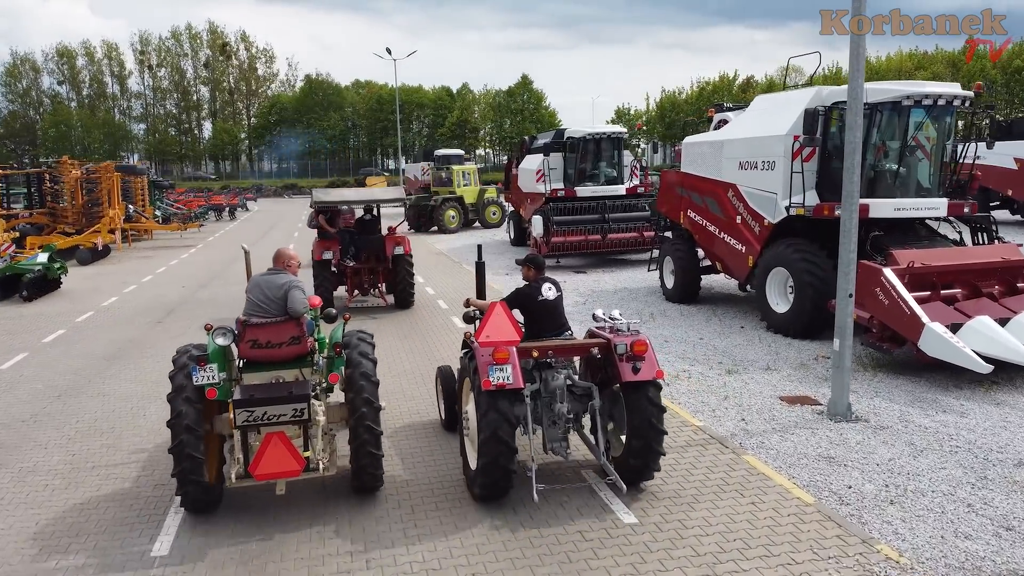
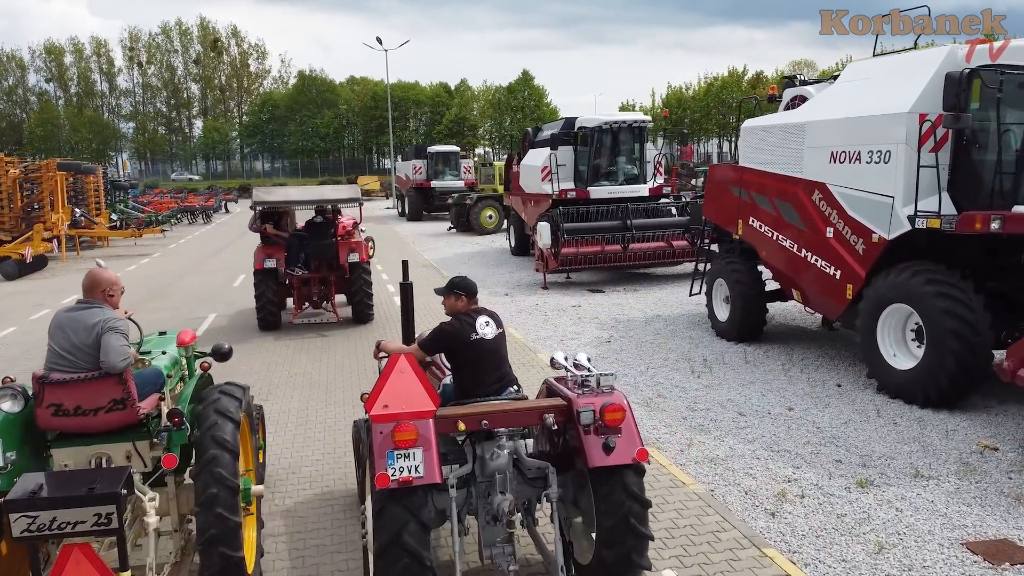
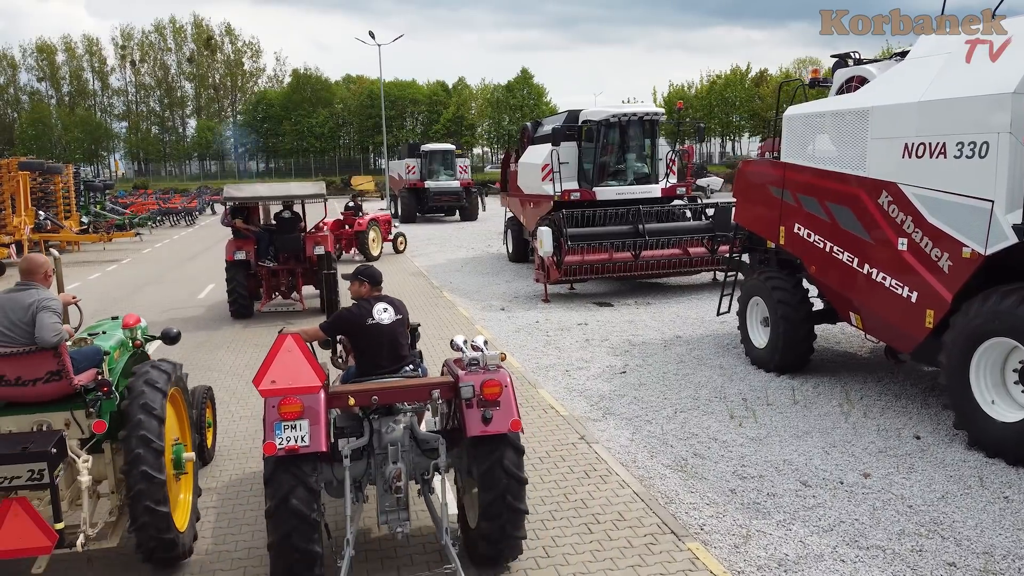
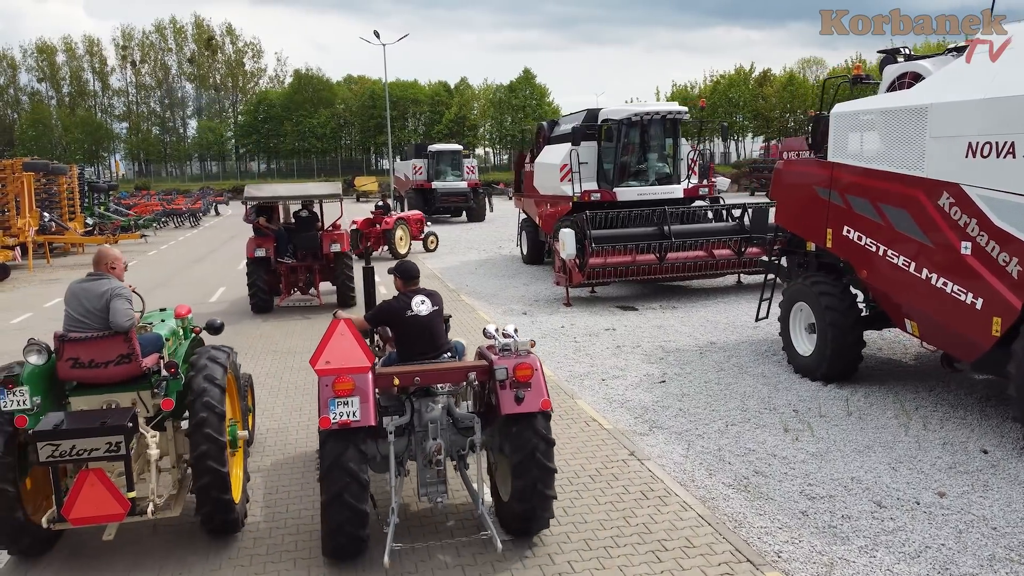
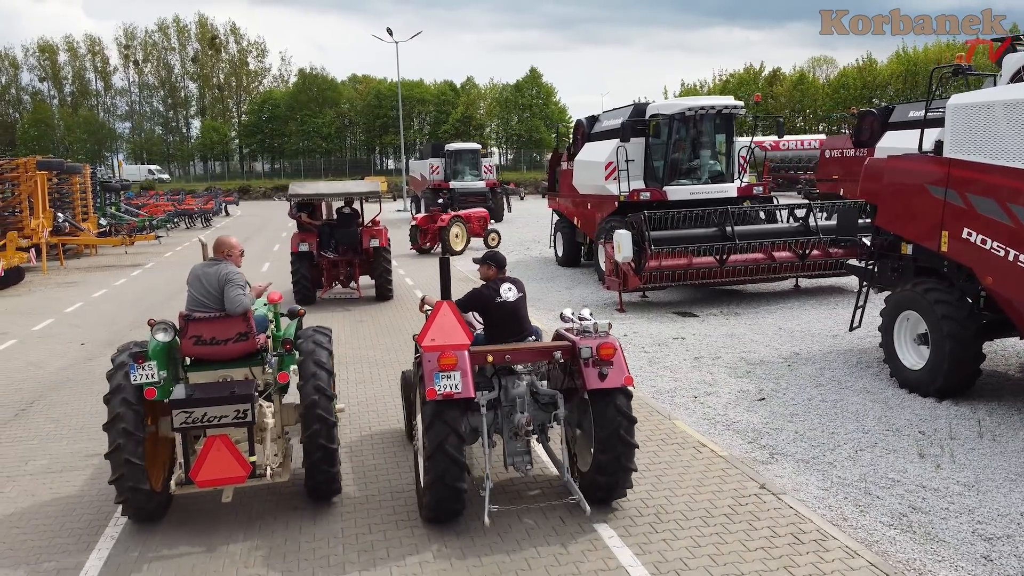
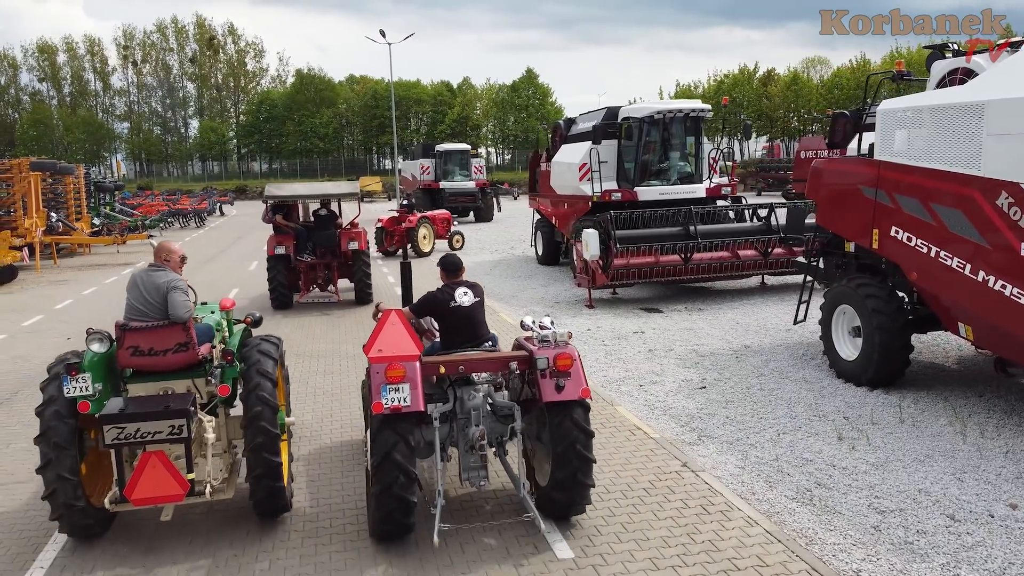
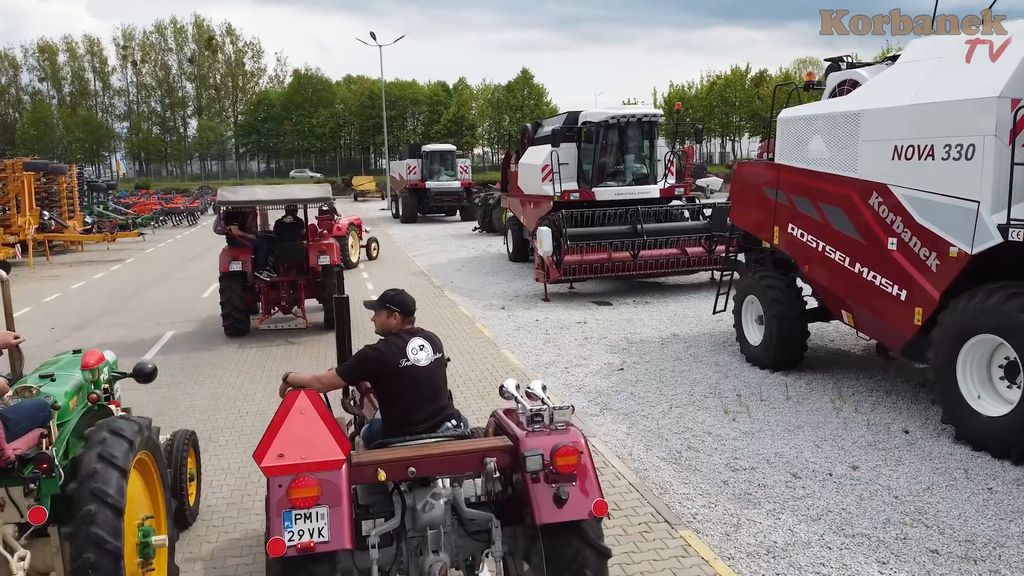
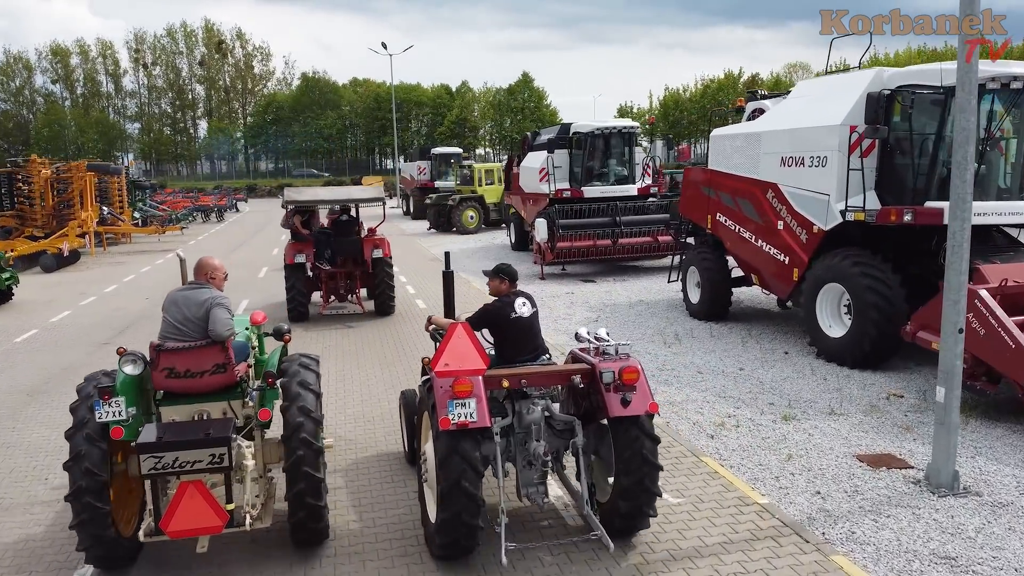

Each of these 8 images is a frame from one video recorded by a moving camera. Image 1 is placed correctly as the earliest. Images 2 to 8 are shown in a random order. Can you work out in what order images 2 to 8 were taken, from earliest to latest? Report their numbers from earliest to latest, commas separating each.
8, 2, 7, 3, 4, 6, 5
